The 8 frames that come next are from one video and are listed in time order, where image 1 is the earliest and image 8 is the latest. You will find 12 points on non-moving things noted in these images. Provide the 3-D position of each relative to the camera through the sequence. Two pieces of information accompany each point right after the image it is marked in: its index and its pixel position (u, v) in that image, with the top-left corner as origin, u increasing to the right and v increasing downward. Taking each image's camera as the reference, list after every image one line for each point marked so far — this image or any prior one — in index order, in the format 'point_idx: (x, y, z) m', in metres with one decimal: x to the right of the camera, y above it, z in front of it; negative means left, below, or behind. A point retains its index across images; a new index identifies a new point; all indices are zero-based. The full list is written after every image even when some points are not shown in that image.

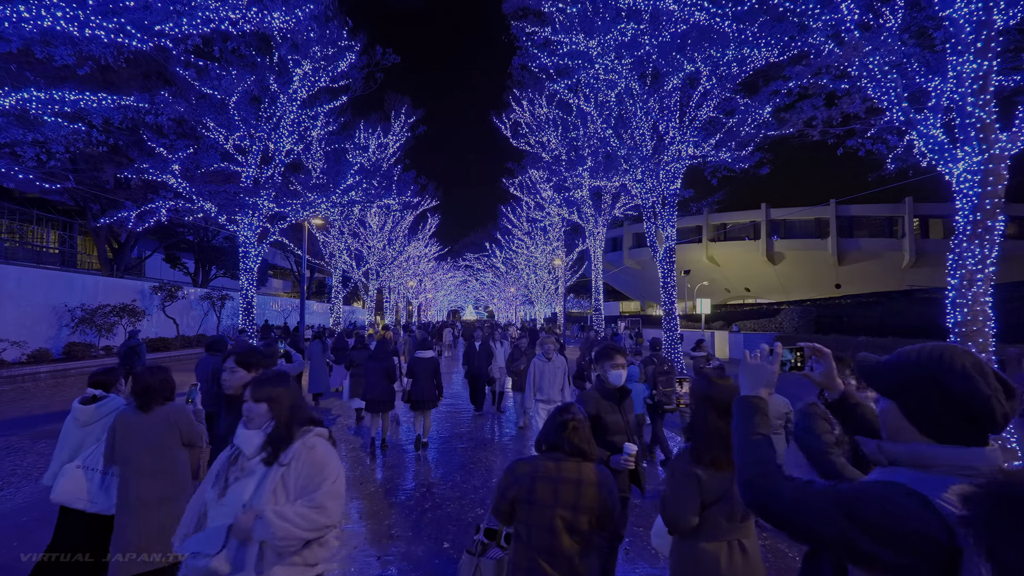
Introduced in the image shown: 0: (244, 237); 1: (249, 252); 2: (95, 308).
0: (-7.7, +1.5, +14.7) m
1: (-7.7, +1.0, +15.0) m
2: (-14.7, -0.7, +18.1) m
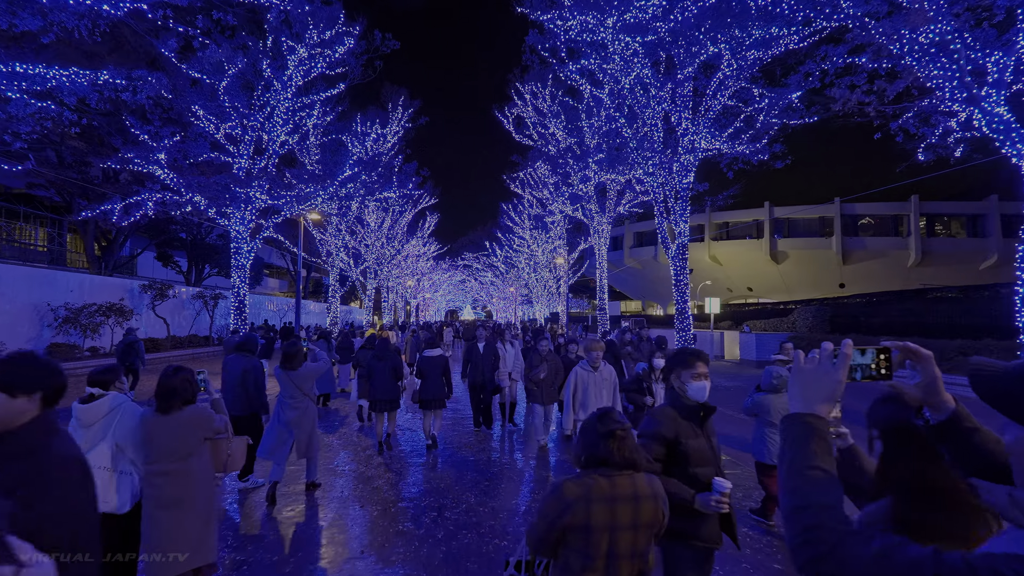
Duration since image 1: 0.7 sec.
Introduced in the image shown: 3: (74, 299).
0: (-7.5, +1.6, +13.9) m
1: (-7.5, +1.1, +14.2) m
2: (-14.5, -0.7, +17.2) m
3: (-15.4, -0.4, +18.0) m
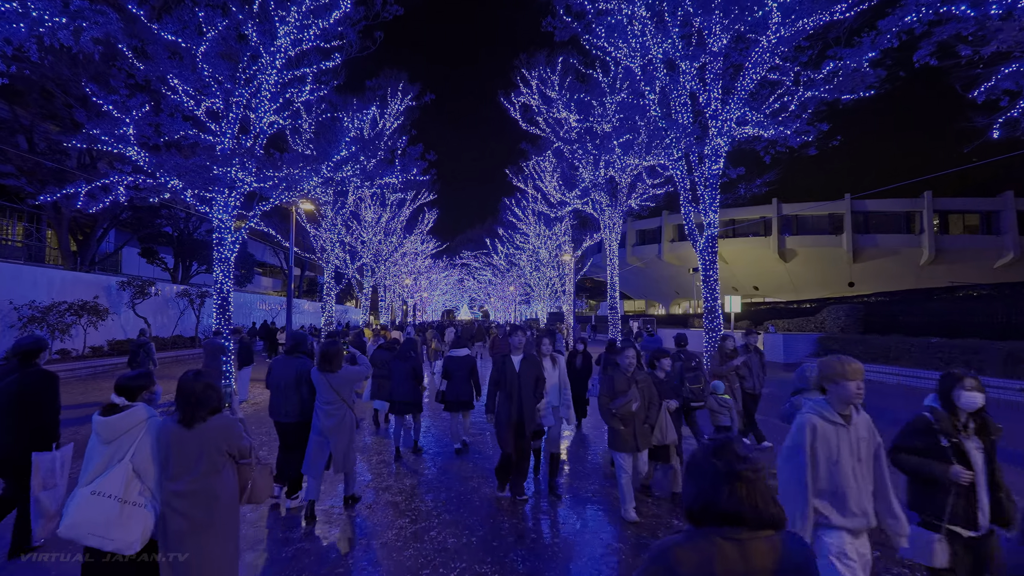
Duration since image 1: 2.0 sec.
0: (-7.1, +1.7, +12.4) m
1: (-7.1, +1.2, +12.7) m
2: (-14.1, -0.6, +15.7) m
3: (-15.0, -0.3, +16.4) m
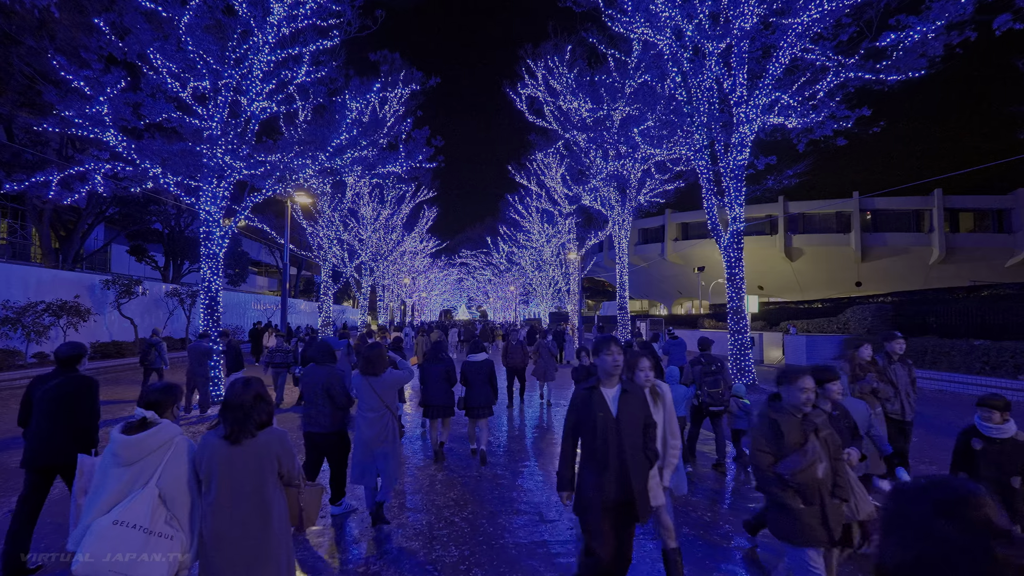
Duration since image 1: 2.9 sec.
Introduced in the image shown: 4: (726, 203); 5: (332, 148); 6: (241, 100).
0: (-6.8, +1.7, +11.3) m
1: (-6.8, +1.2, +11.6) m
2: (-13.8, -0.5, +14.6) m
3: (-14.7, -0.3, +15.3) m
4: (+5.9, +2.4, +14.2) m
5: (-4.2, +3.2, +11.9) m
6: (-5.8, +4.1, +11.0) m
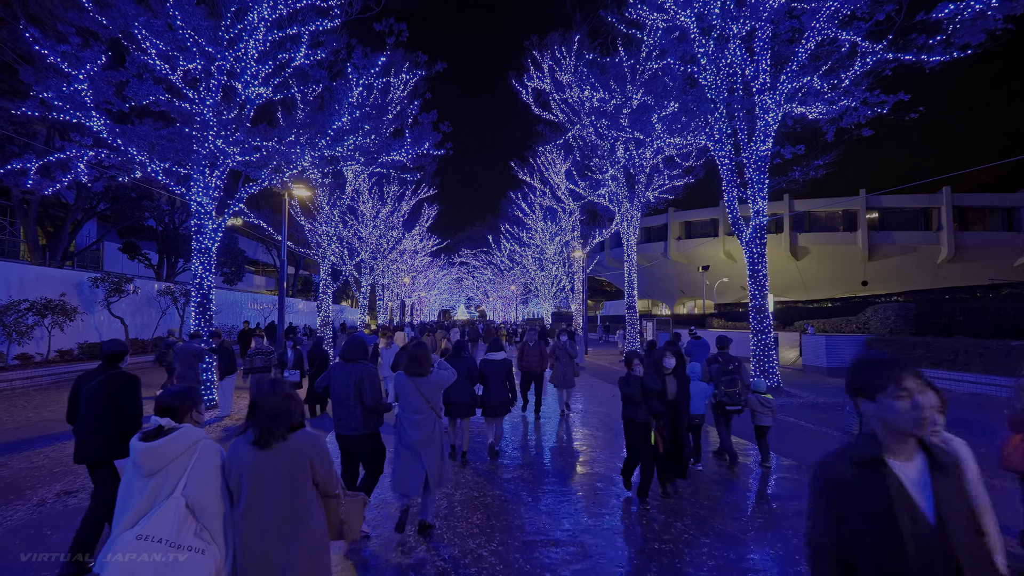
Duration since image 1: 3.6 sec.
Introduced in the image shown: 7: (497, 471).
0: (-6.5, +1.8, +10.6) m
1: (-6.5, +1.3, +10.9) m
2: (-13.6, -0.5, +13.8) m
3: (-14.4, -0.2, +14.5) m
4: (+6.2, +2.4, +13.5) m
5: (-3.9, +3.3, +11.1) m
6: (-5.5, +4.1, +10.3) m
7: (-0.2, -2.4, +6.7) m
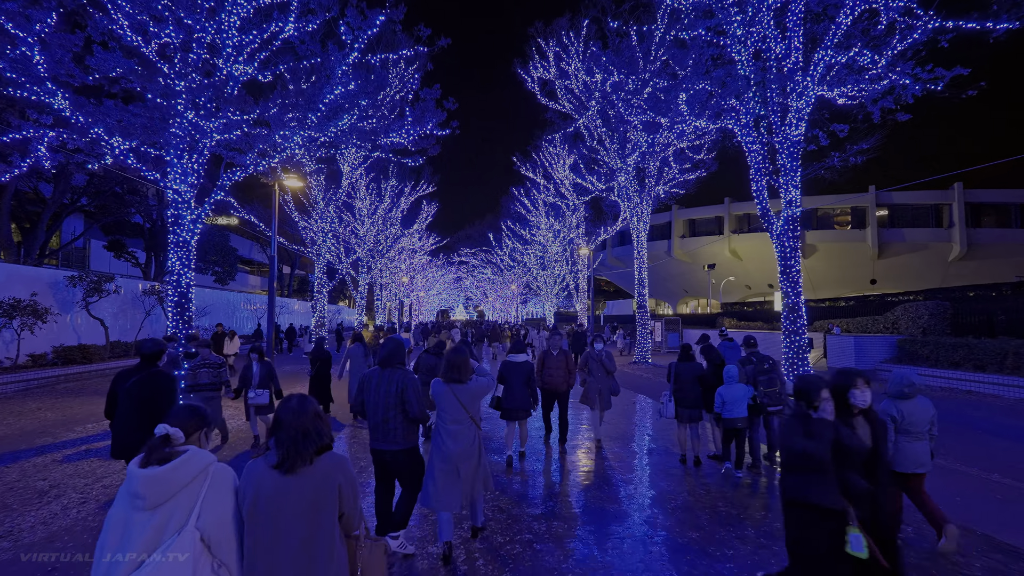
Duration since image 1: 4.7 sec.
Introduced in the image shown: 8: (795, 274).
0: (-6.2, +1.8, +9.5) m
1: (-6.3, +1.3, +9.7) m
2: (-13.3, -0.4, +12.6) m
3: (-14.2, -0.2, +13.3) m
4: (+6.4, +2.5, +12.4) m
5: (-3.6, +3.4, +10.0) m
6: (-5.3, +4.2, +9.2) m
7: (+0.1, -2.3, +5.6) m
8: (+6.6, +0.3, +12.1) m
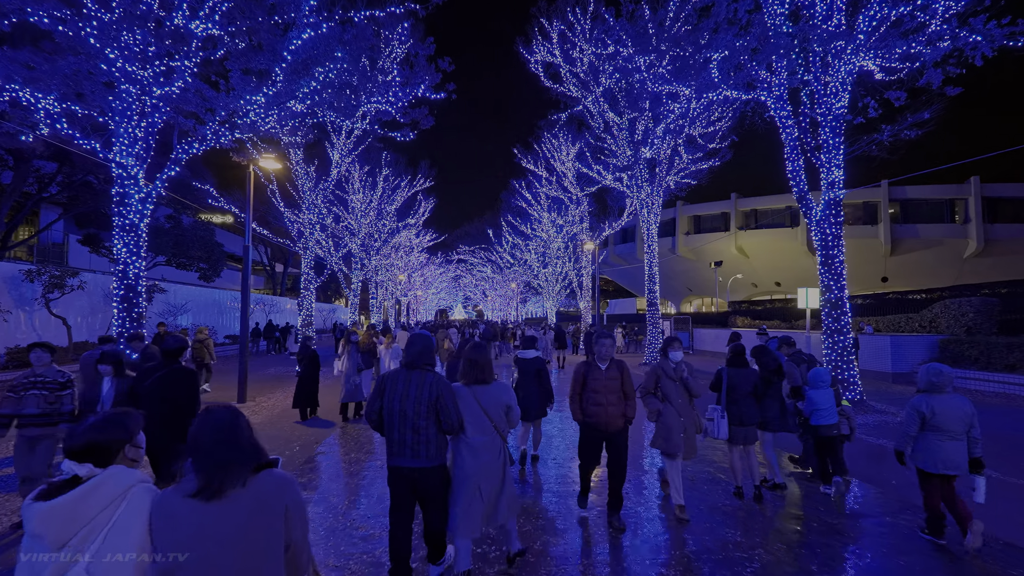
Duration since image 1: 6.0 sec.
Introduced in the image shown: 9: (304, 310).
0: (-6.1, +1.9, +8.0) m
1: (-6.2, +1.5, +8.3) m
2: (-13.2, -0.3, +11.2) m
3: (-14.1, -0.1, +11.9) m
4: (+6.5, +2.6, +11.0) m
5: (-3.6, +3.5, +8.6) m
6: (-5.2, +4.3, +7.7) m
7: (+0.2, -2.2, +4.1) m
8: (+6.7, +0.5, +10.7) m
9: (-7.9, -0.9, +19.5) m
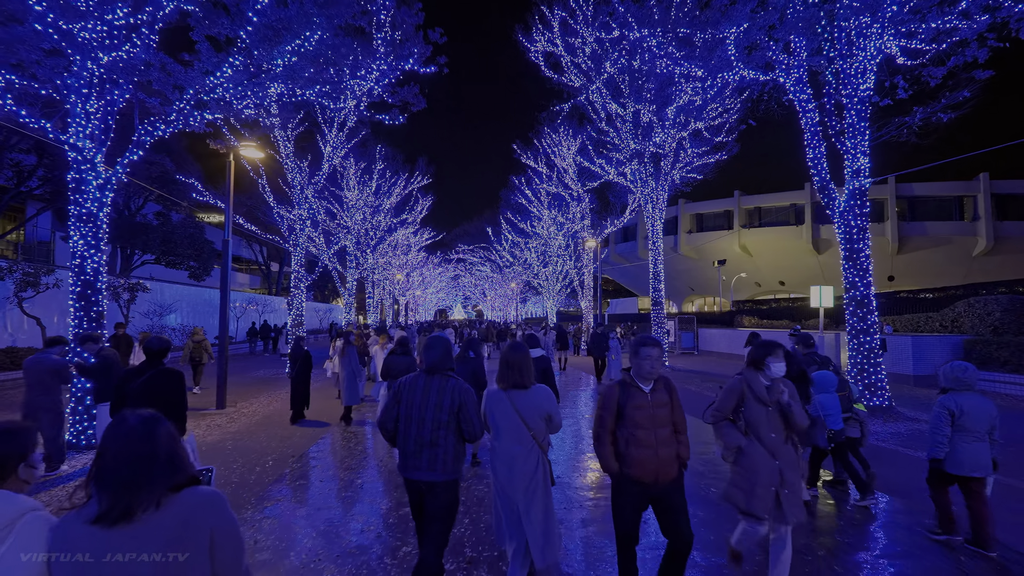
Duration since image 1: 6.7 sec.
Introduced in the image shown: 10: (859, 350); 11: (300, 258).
0: (-6.2, +2.0, +7.2) m
1: (-6.2, +1.5, +7.5) m
2: (-13.3, -0.2, +10.4) m
3: (-14.1, 0.0, +11.1) m
4: (+6.5, +2.7, +10.2) m
5: (-3.6, +3.5, +7.8) m
6: (-5.2, +4.4, +6.9) m
7: (+0.2, -2.1, +3.3) m
8: (+6.7, +0.5, +9.9) m
9: (-7.9, -0.8, +18.7) m
10: (+6.6, -1.2, +9.8) m
11: (-7.8, +1.1, +18.8) m
